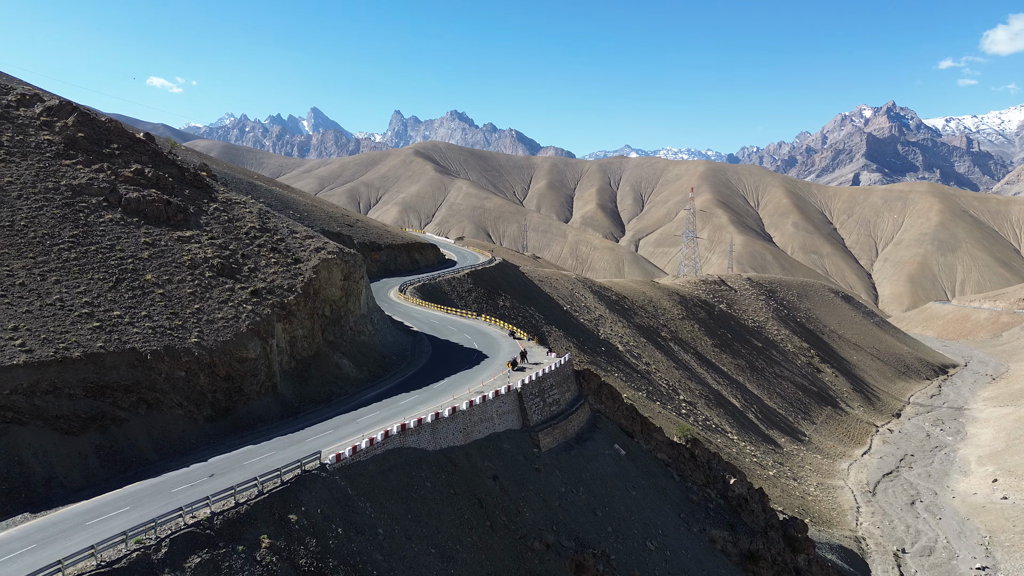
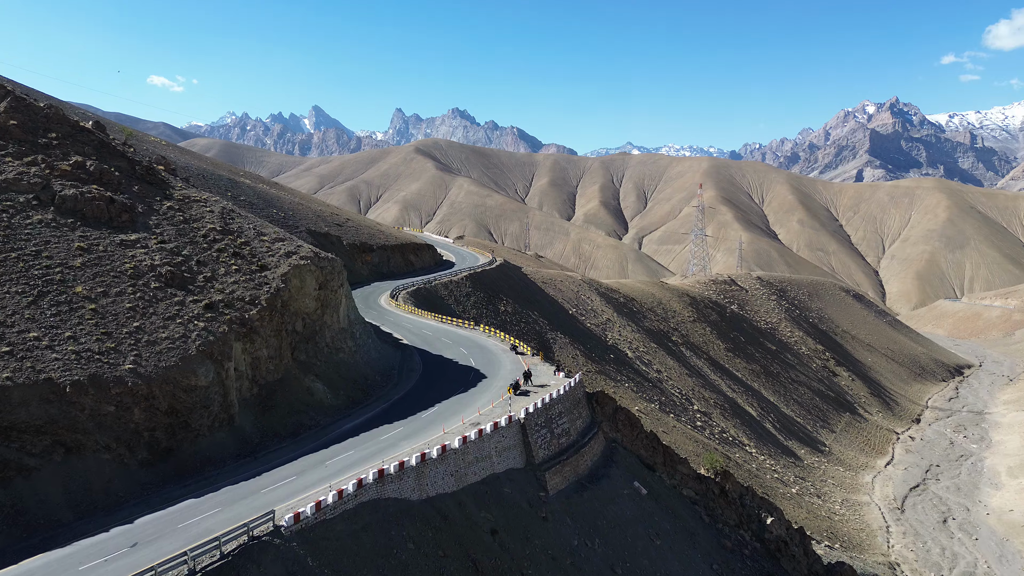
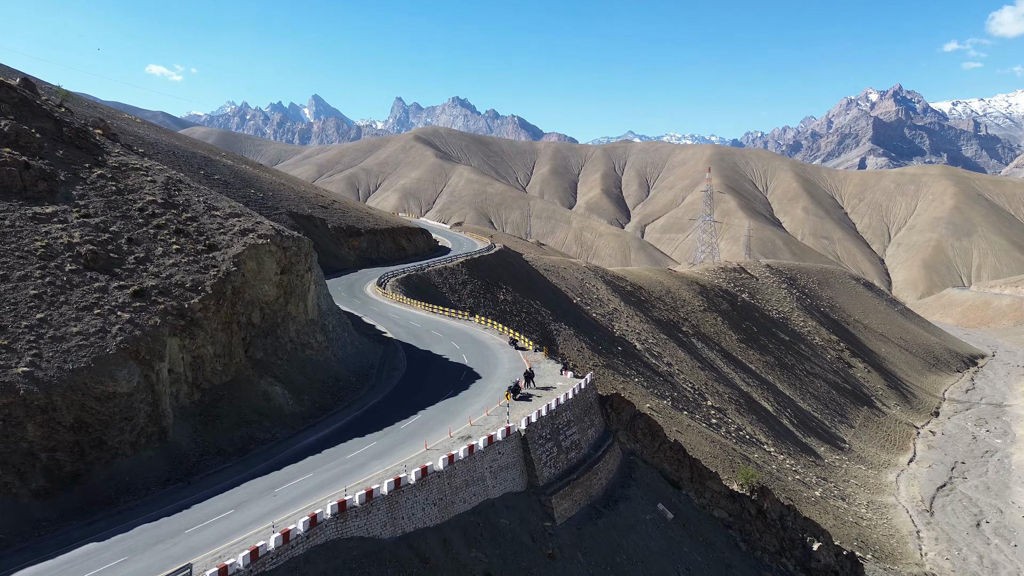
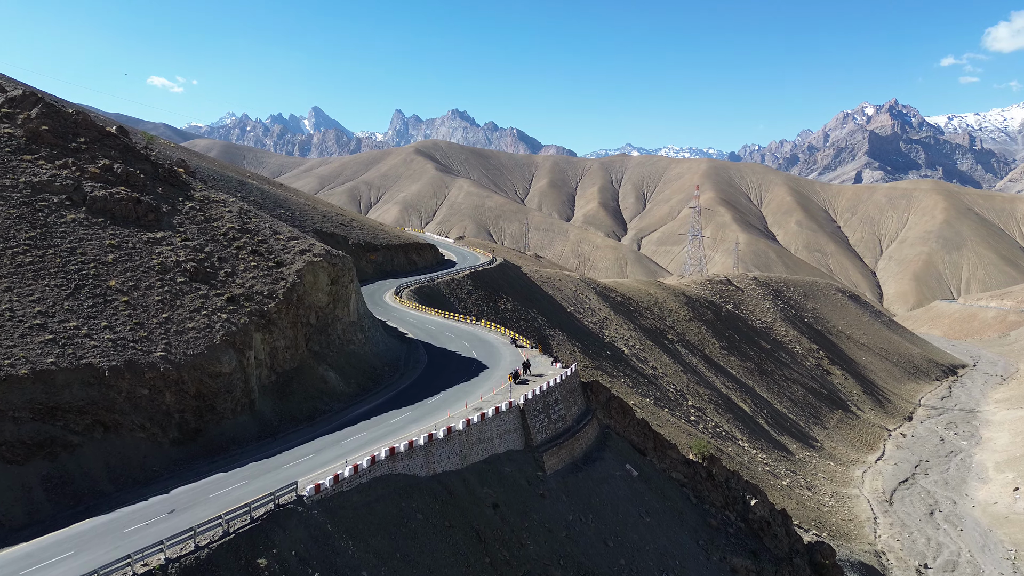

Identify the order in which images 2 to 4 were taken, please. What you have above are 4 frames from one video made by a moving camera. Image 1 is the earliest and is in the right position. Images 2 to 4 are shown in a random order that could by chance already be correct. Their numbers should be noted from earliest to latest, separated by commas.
4, 2, 3
